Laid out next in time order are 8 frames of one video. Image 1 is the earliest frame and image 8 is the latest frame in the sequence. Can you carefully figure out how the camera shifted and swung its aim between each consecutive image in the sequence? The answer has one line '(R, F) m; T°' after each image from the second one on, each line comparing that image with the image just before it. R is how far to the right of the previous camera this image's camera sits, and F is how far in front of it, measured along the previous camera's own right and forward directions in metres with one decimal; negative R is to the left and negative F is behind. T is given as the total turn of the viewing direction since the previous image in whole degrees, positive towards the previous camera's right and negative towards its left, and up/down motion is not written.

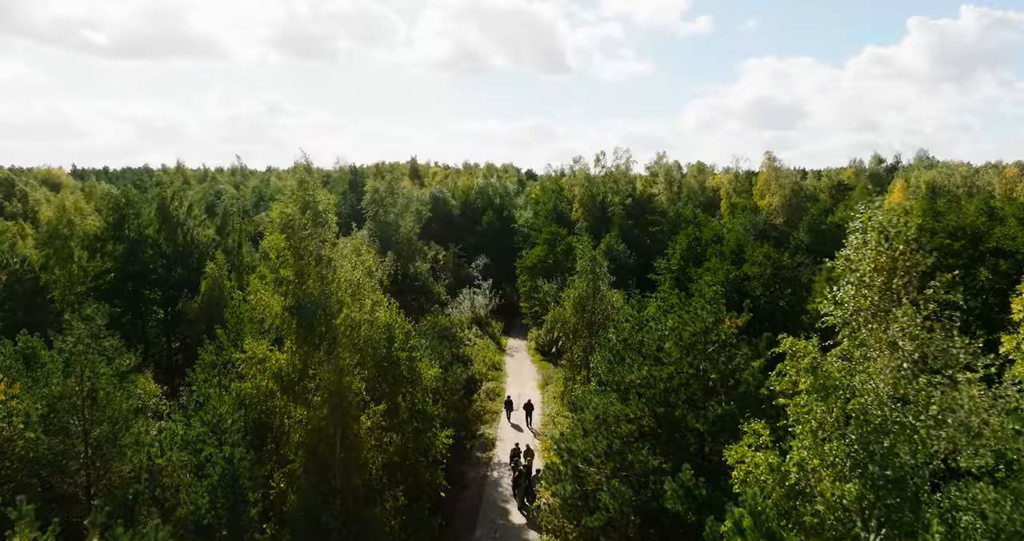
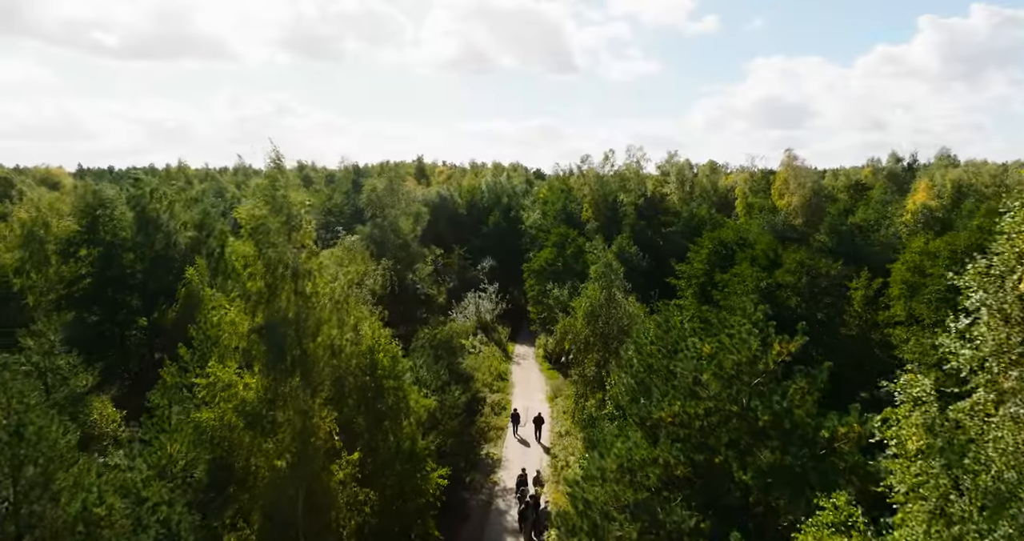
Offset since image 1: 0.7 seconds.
(0.0, +2.7) m; -1°
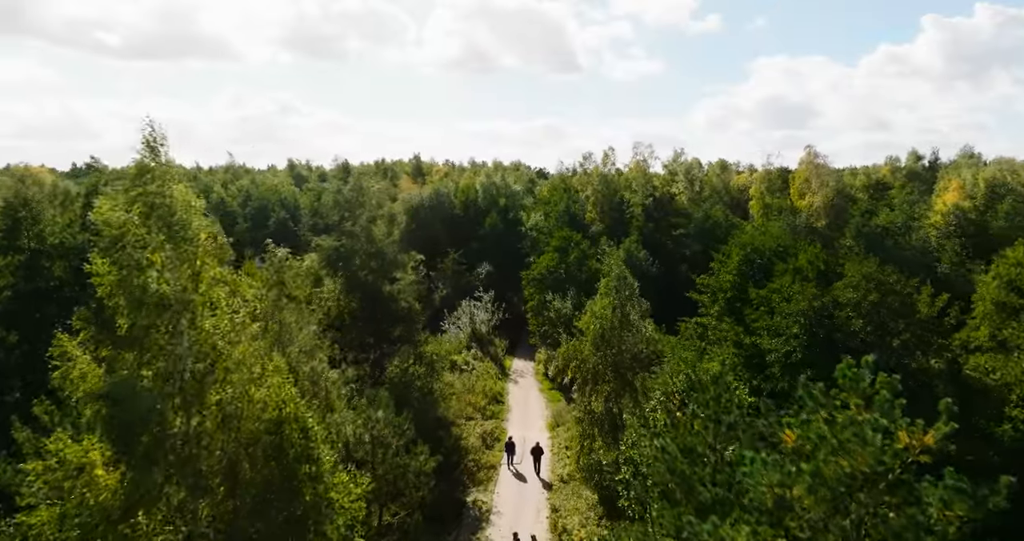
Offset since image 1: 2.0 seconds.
(+0.4, +5.0) m; 0°
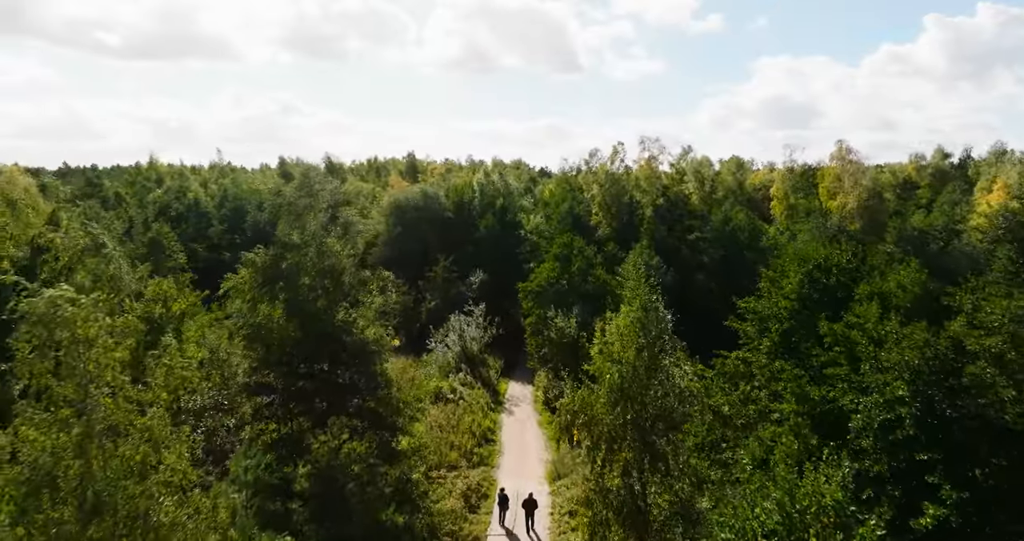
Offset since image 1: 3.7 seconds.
(+0.4, +6.5) m; 0°
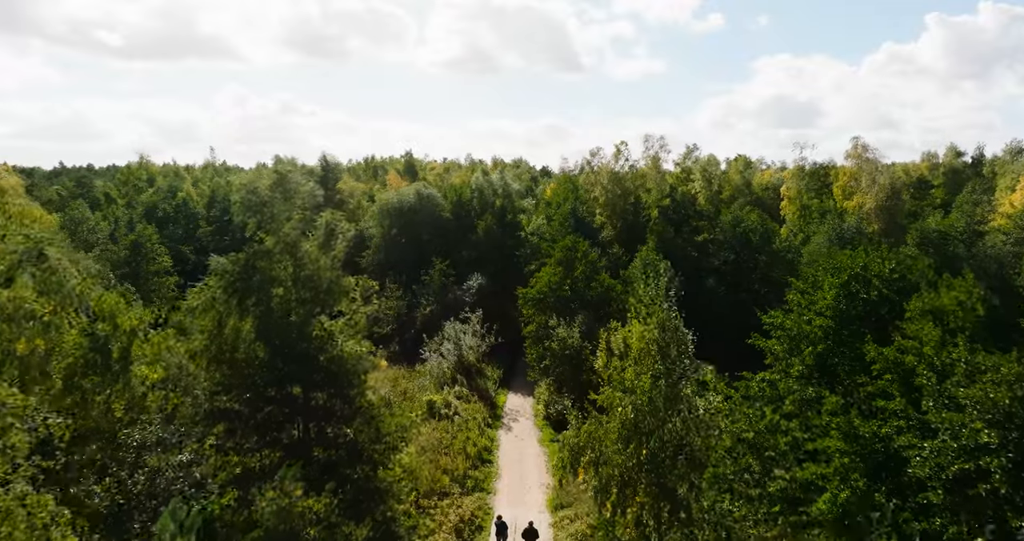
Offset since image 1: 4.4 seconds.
(+0.1, +2.7) m; 0°
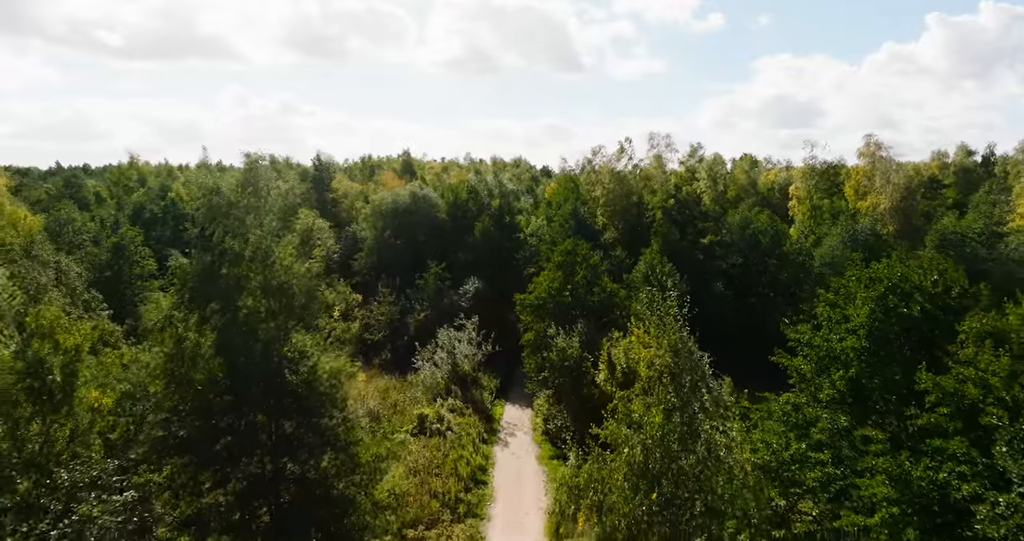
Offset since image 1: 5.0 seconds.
(+0.2, +2.3) m; 0°
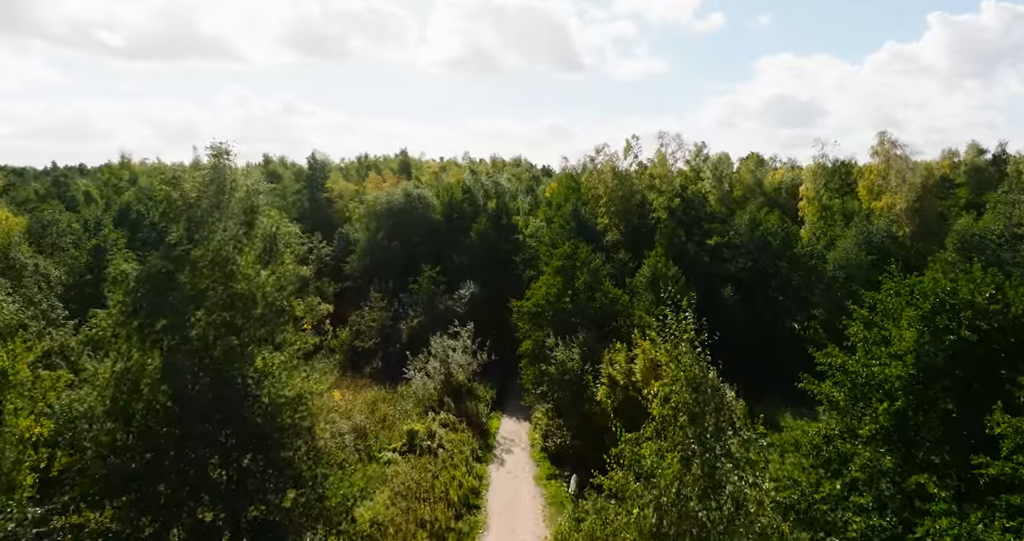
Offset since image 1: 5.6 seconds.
(+0.2, +2.3) m; 0°
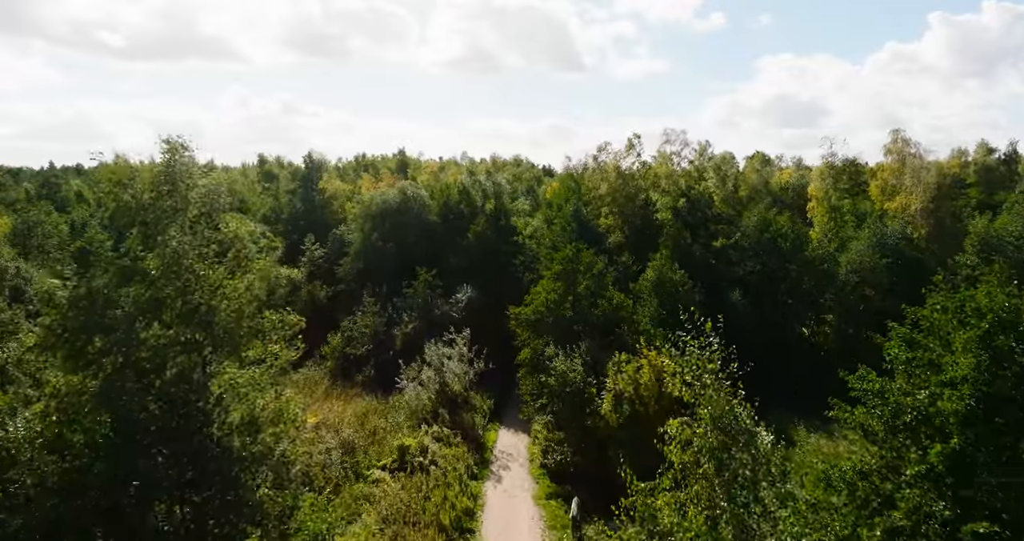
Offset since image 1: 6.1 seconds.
(+0.1, +1.9) m; 0°
